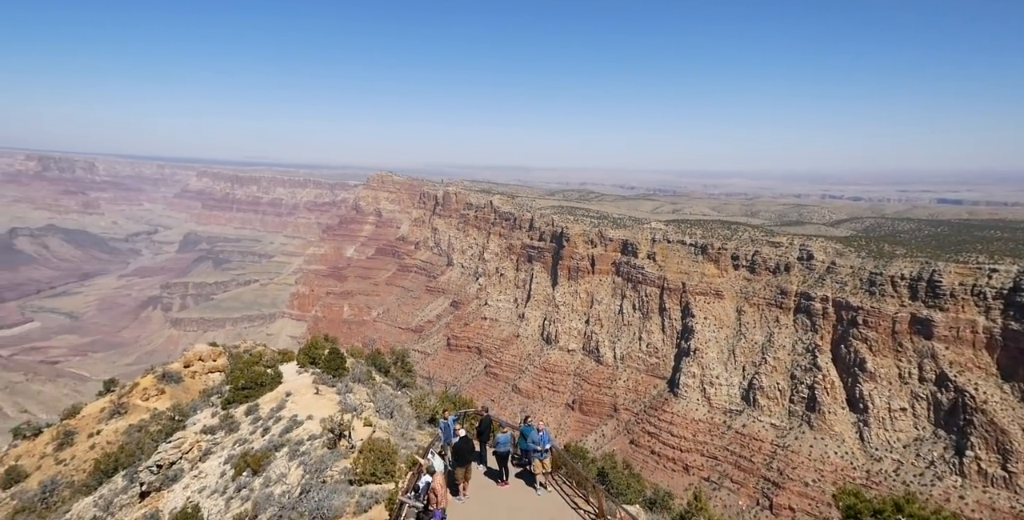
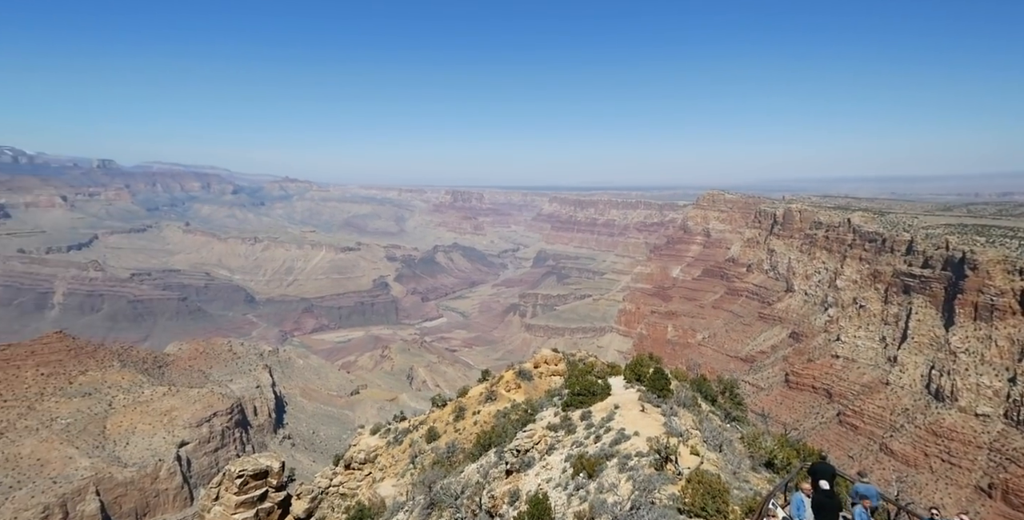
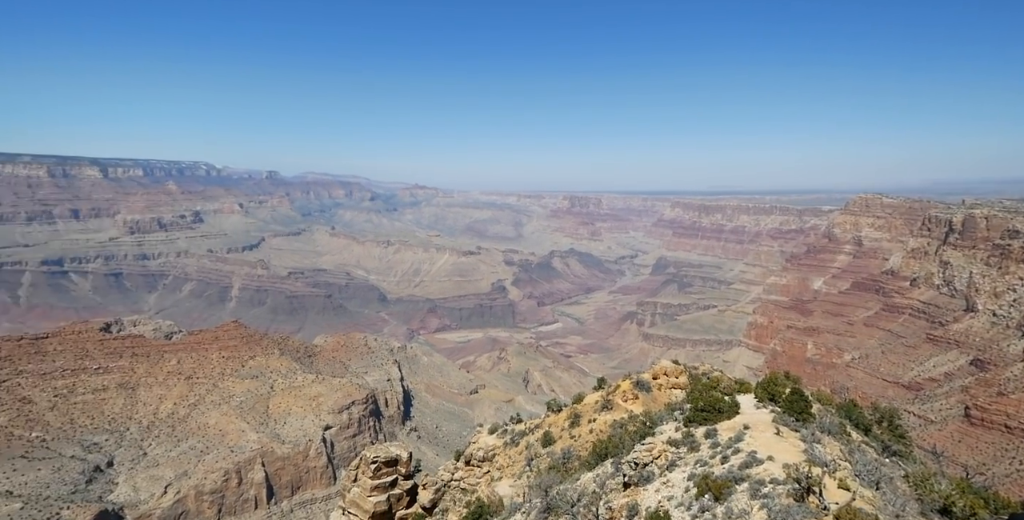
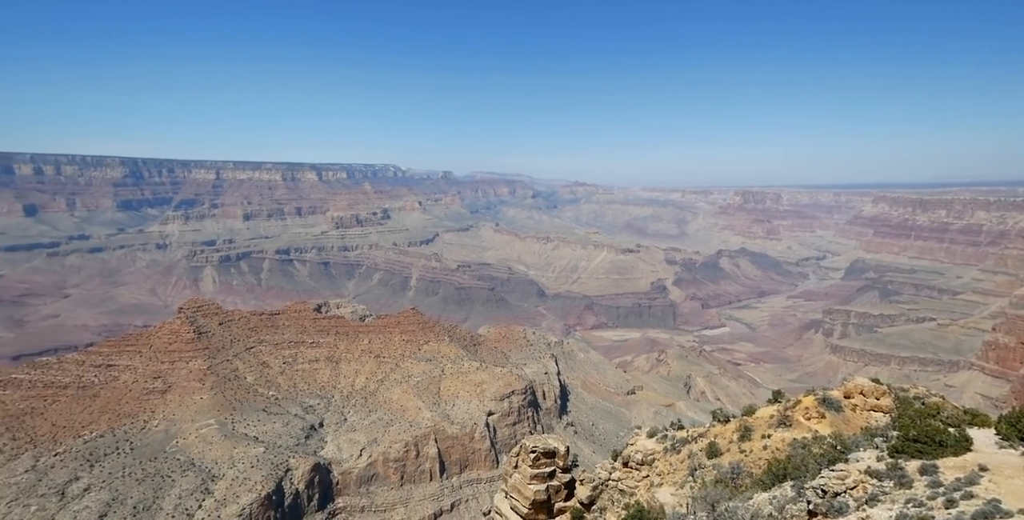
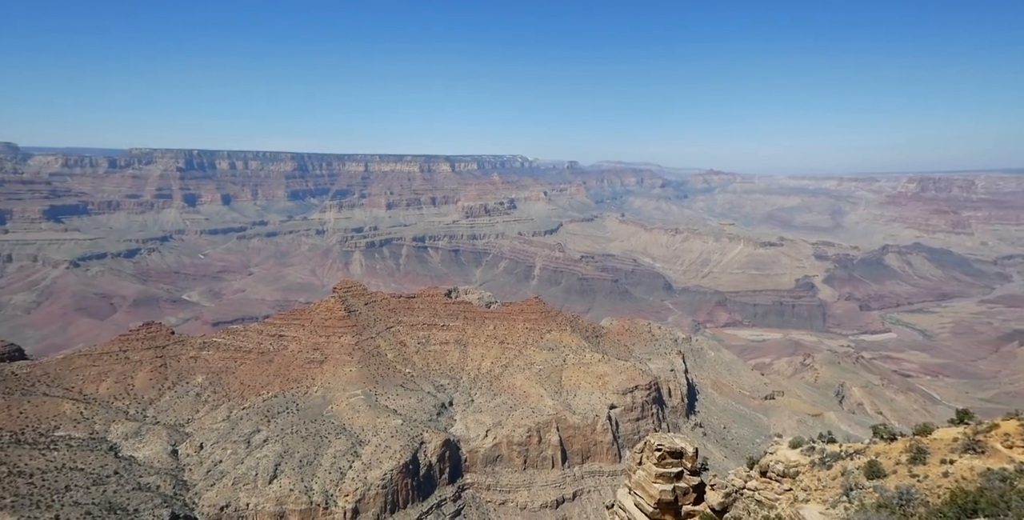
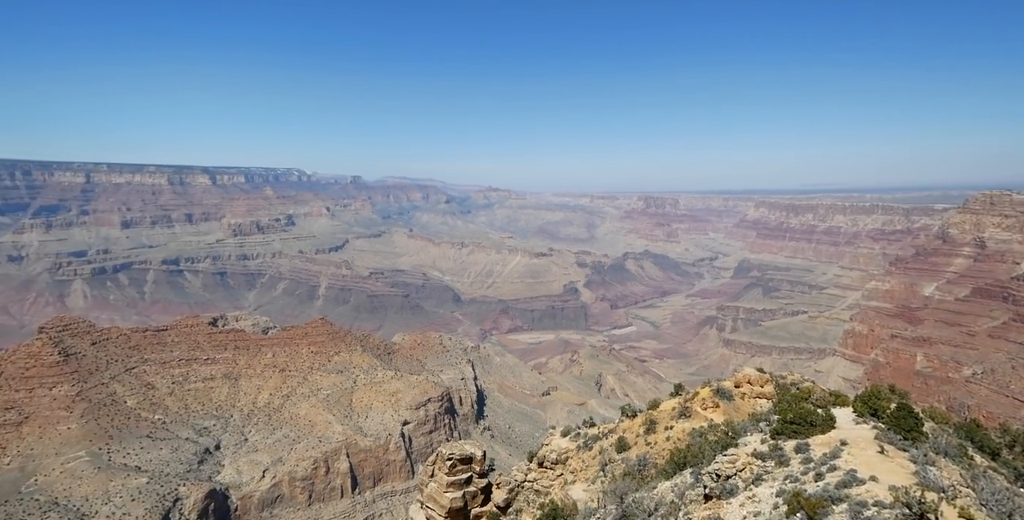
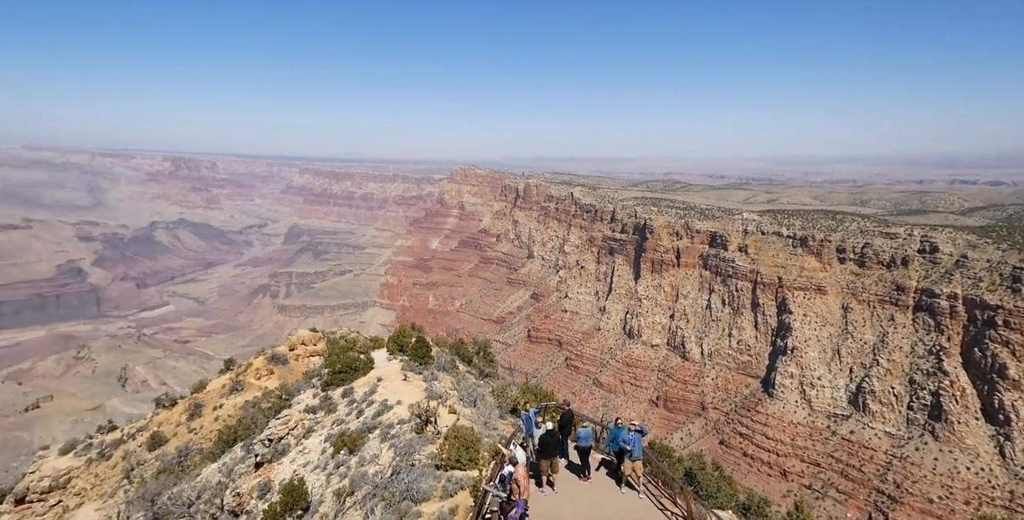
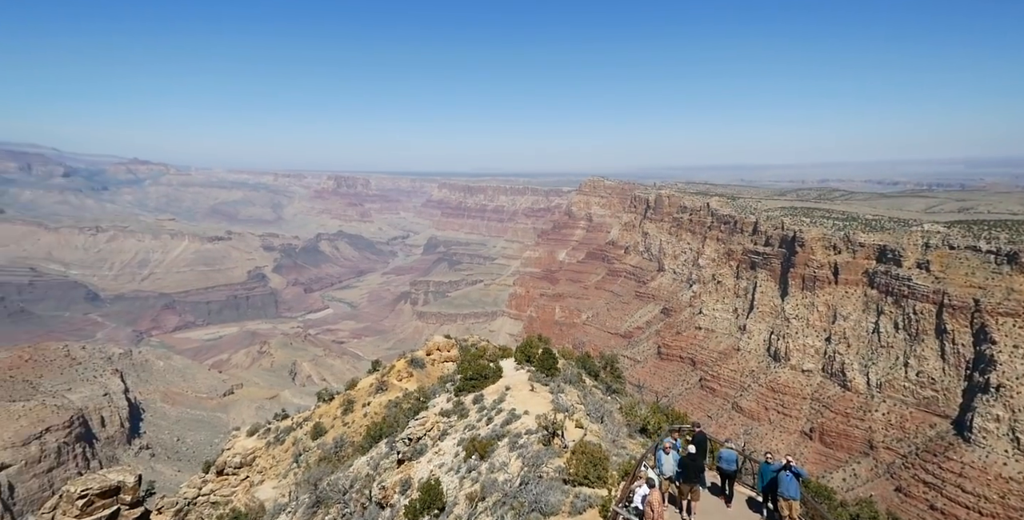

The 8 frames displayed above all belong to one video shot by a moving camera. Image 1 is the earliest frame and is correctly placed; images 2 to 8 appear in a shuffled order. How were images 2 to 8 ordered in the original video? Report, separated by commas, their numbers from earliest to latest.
7, 8, 2, 3, 6, 4, 5
